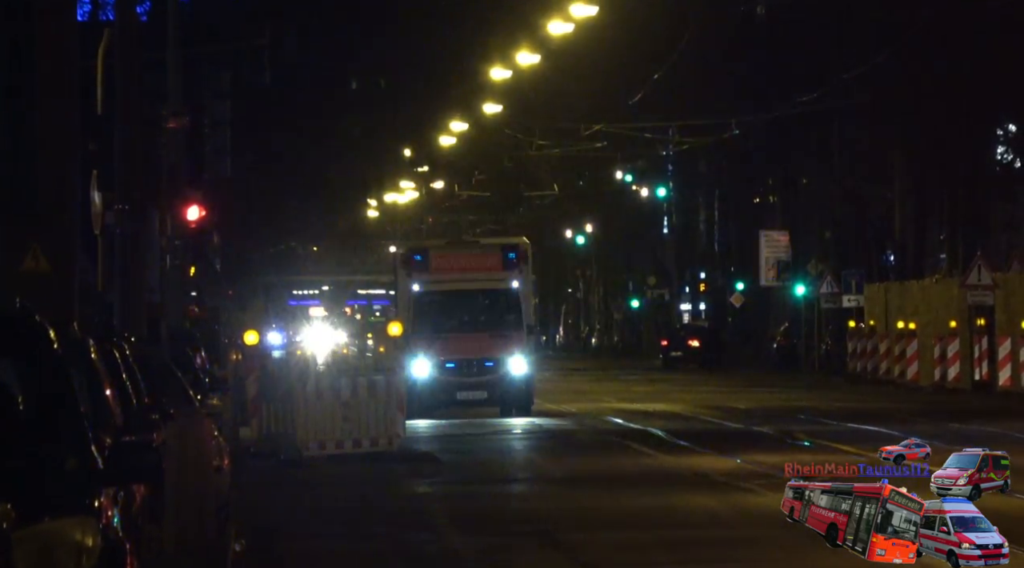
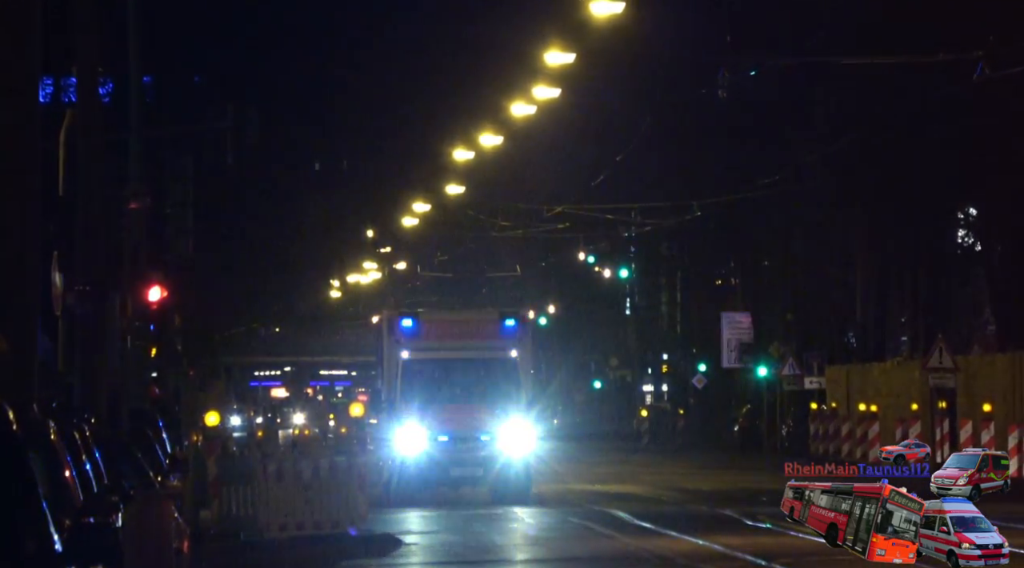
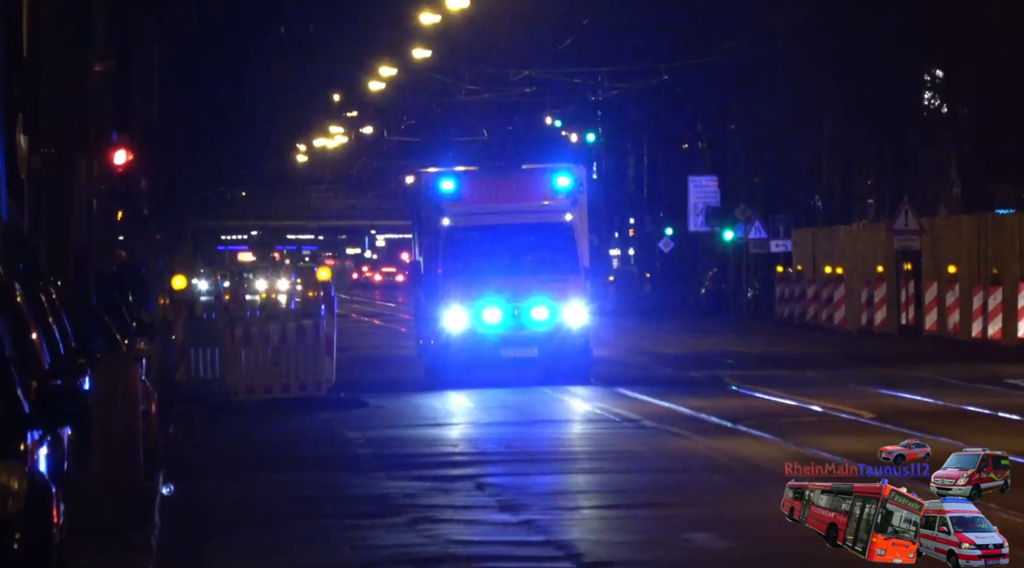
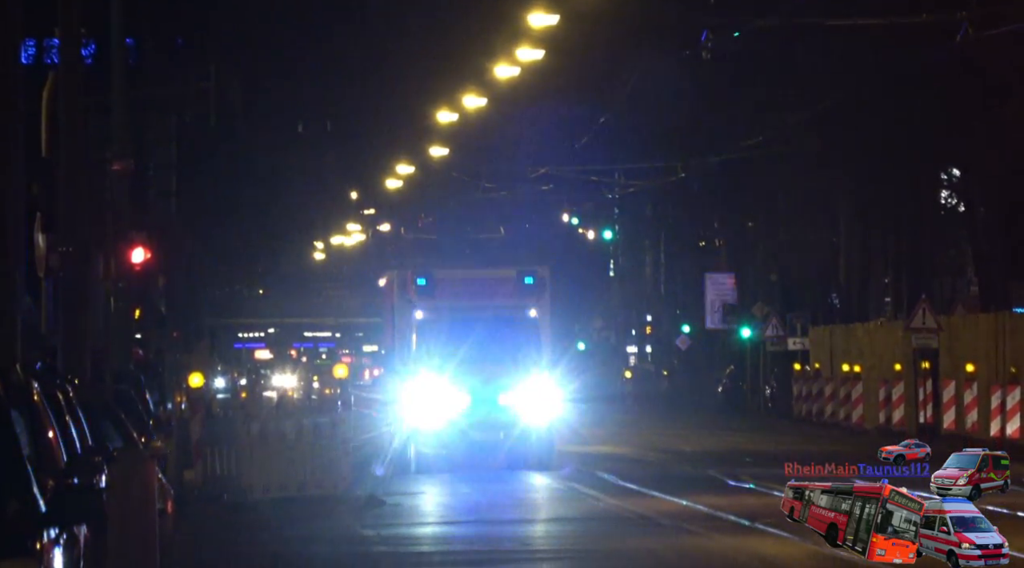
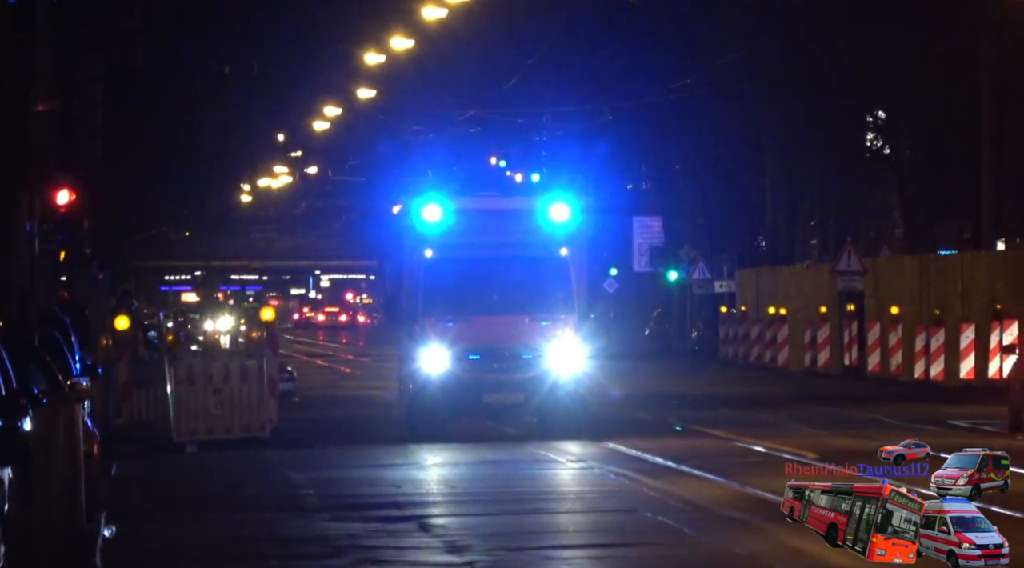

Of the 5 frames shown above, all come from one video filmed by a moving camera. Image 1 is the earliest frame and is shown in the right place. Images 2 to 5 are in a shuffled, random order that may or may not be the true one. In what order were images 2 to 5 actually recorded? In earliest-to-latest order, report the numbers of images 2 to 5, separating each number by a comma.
2, 4, 3, 5
